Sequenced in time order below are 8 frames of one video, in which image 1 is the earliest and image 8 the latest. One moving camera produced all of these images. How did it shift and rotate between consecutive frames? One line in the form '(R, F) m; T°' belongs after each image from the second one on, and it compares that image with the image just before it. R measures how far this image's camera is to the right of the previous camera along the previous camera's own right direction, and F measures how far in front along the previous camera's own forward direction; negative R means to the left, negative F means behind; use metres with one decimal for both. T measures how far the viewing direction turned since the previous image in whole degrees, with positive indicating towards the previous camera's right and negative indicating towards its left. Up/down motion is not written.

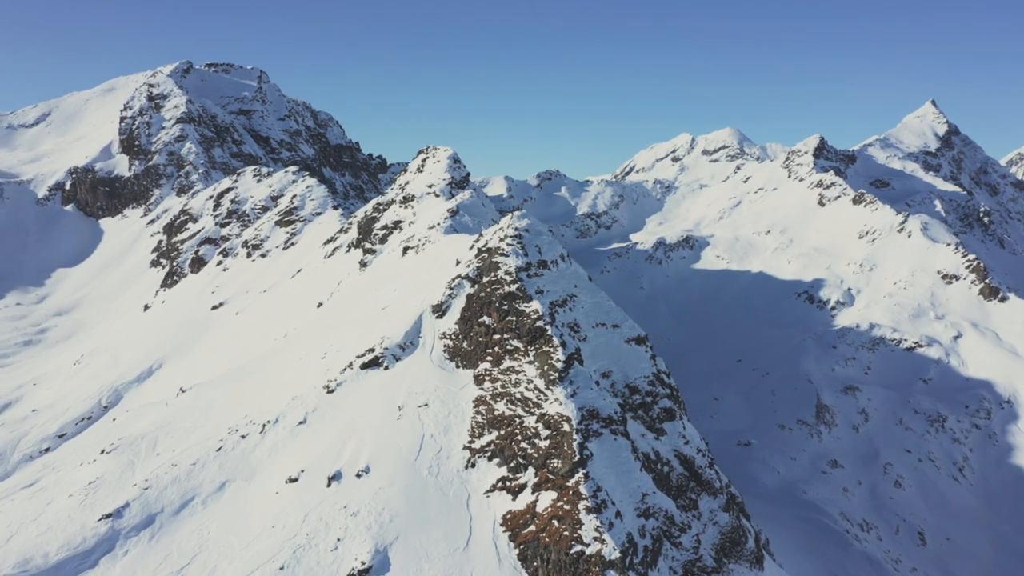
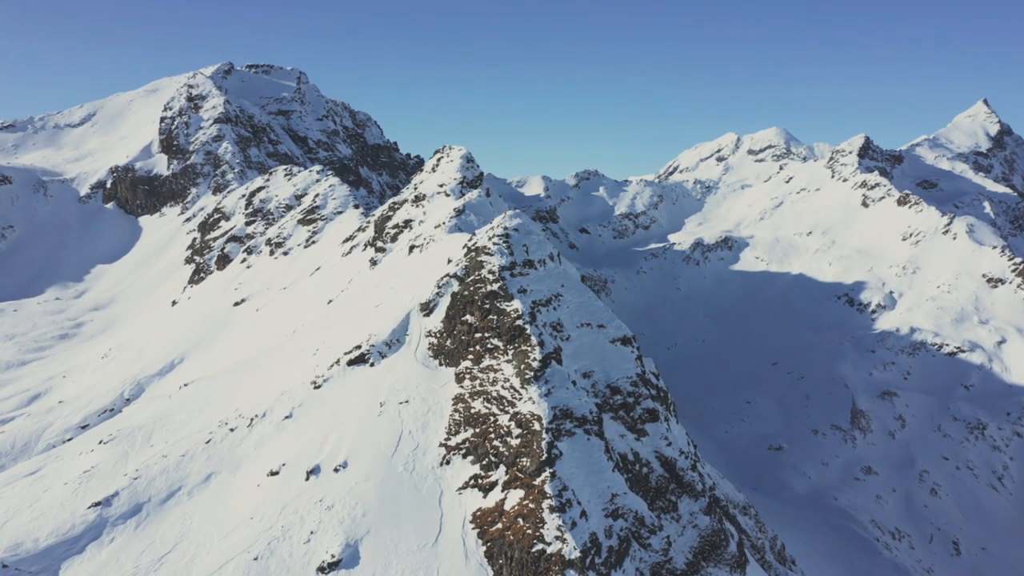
(+2.1, 0.0) m; -1°
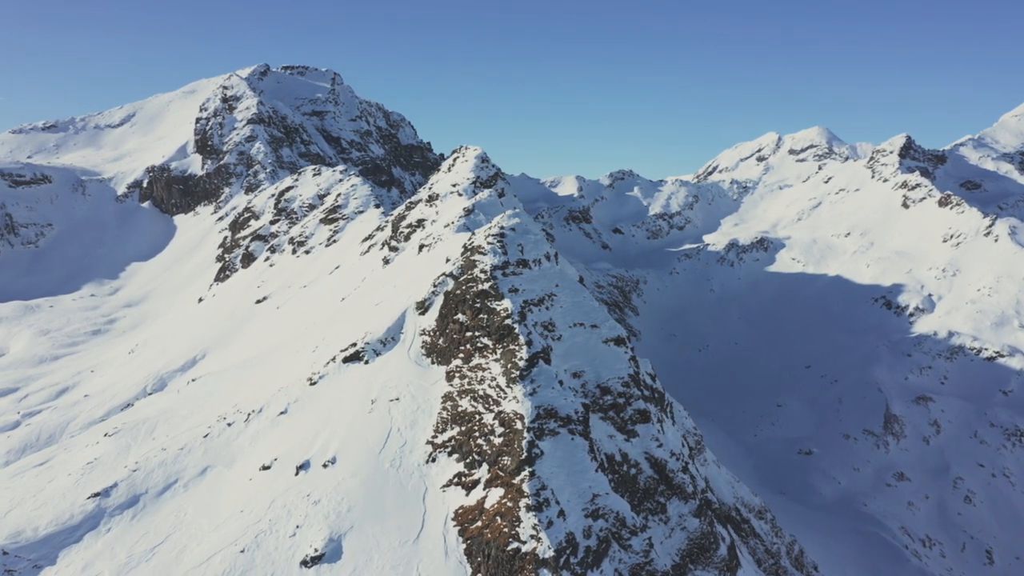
(+1.6, 0.0) m; -1°
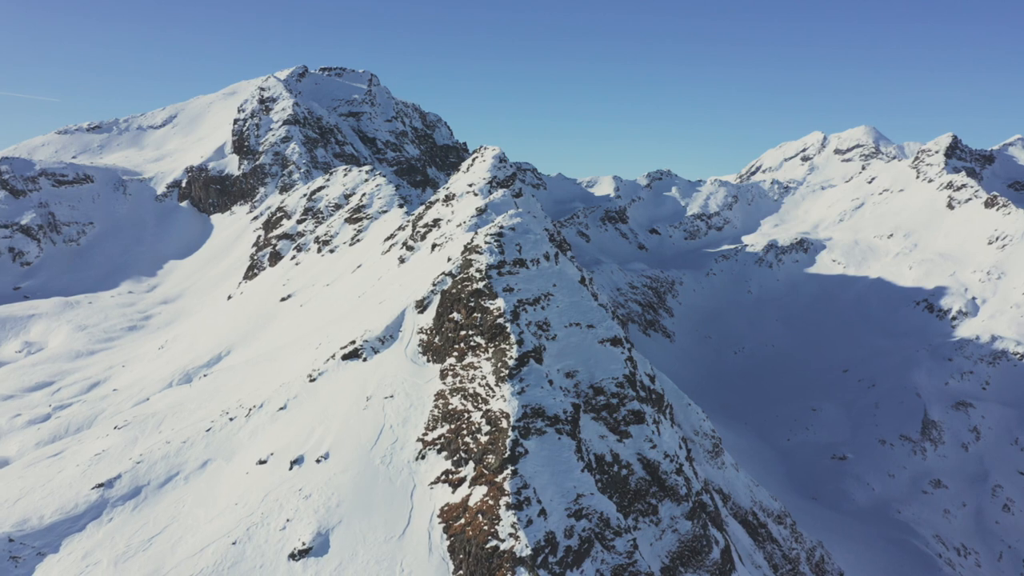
(+1.6, -0.1) m; -2°
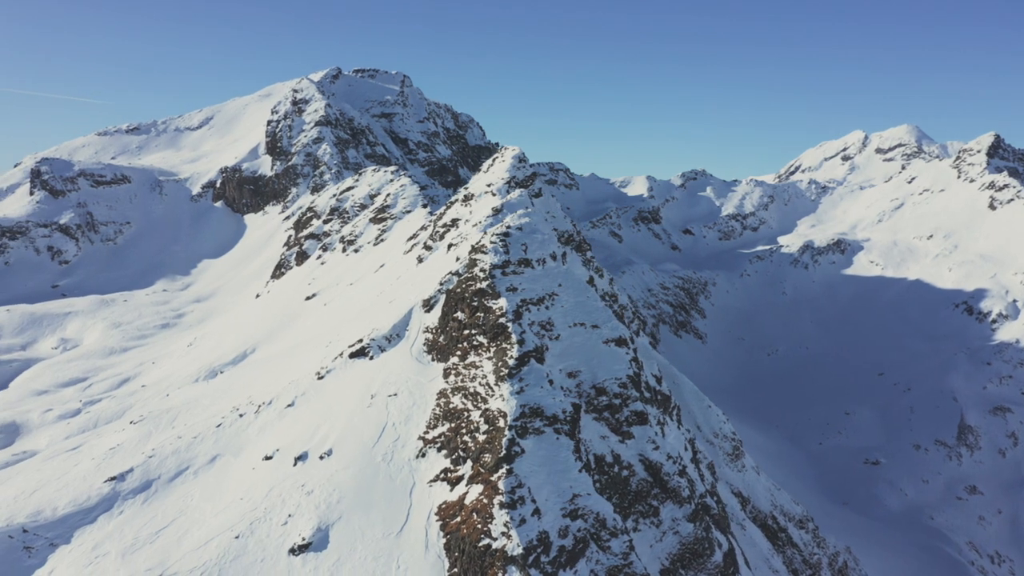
(+1.1, -0.1) m; -2°
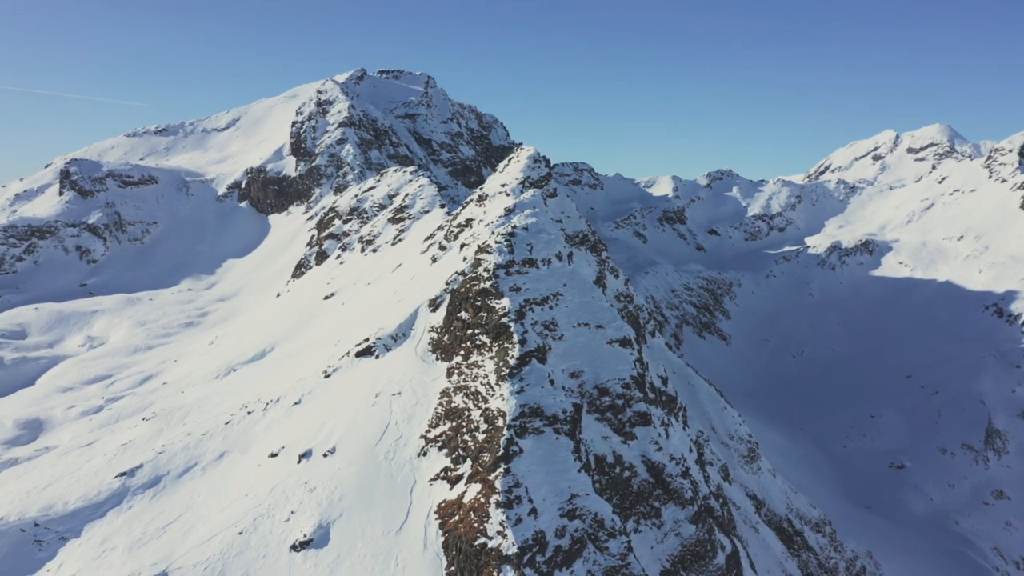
(+0.8, -0.1) m; -2°
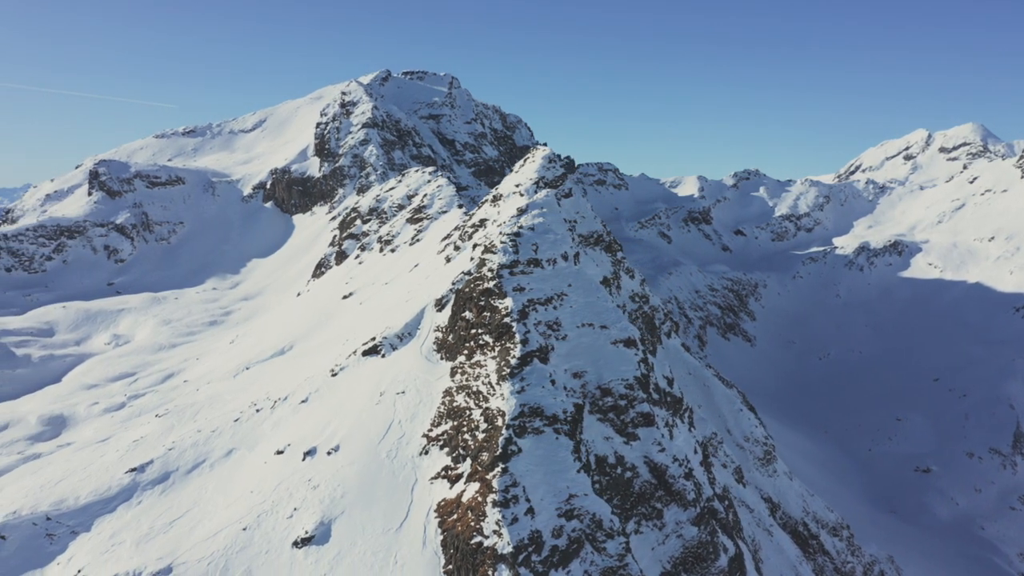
(+0.8, -0.1) m; -1°
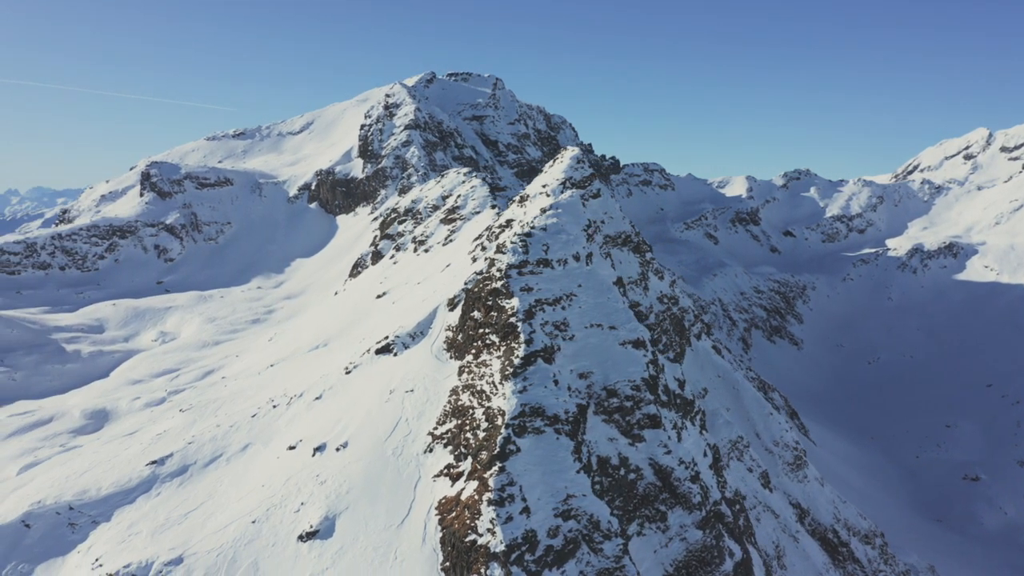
(+1.4, -0.1) m; -3°
